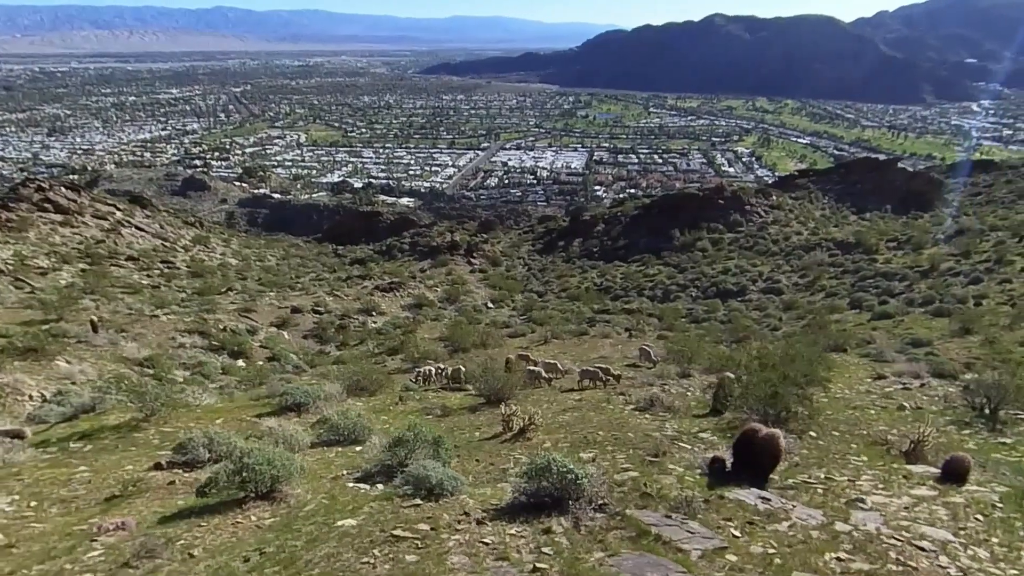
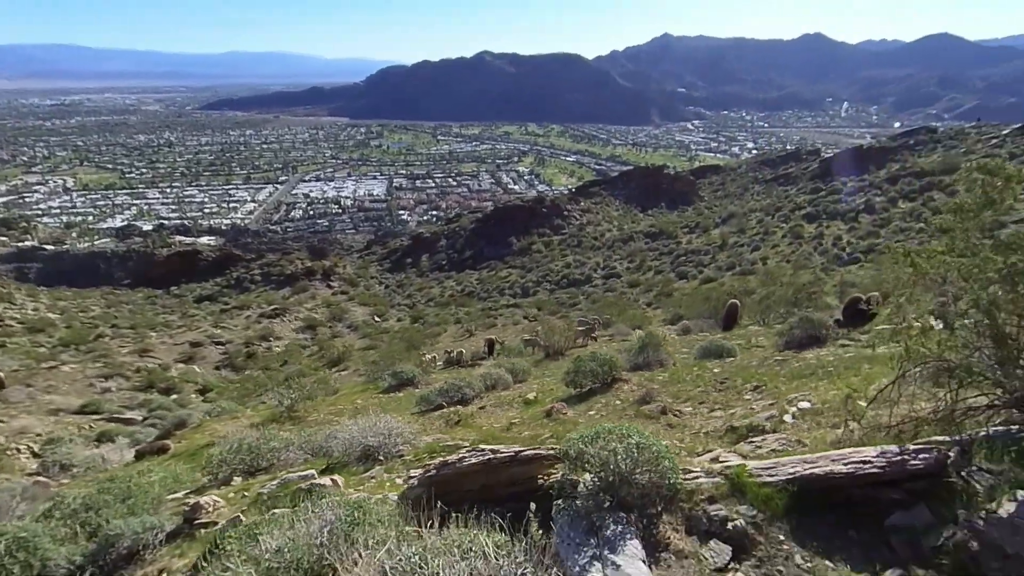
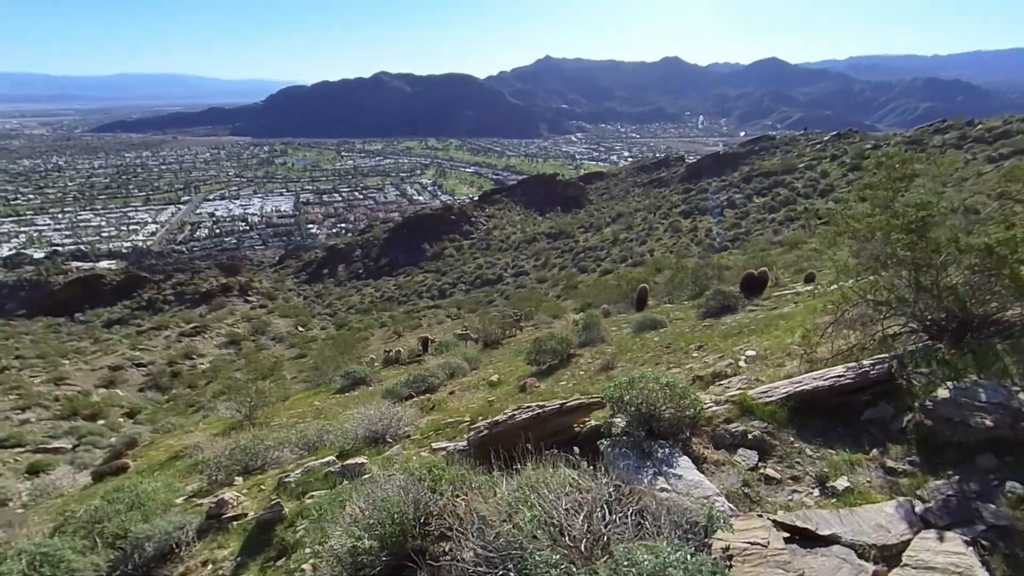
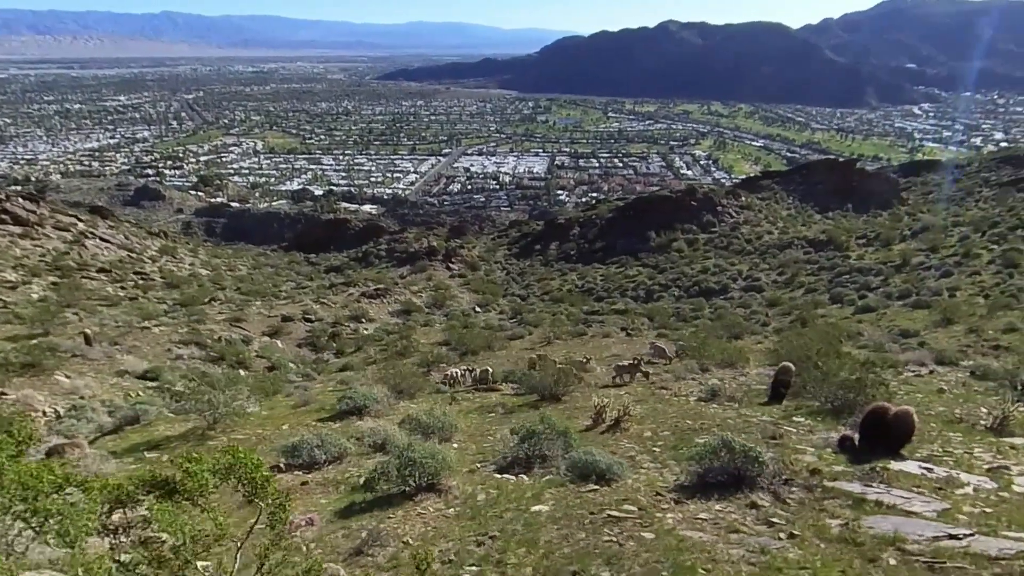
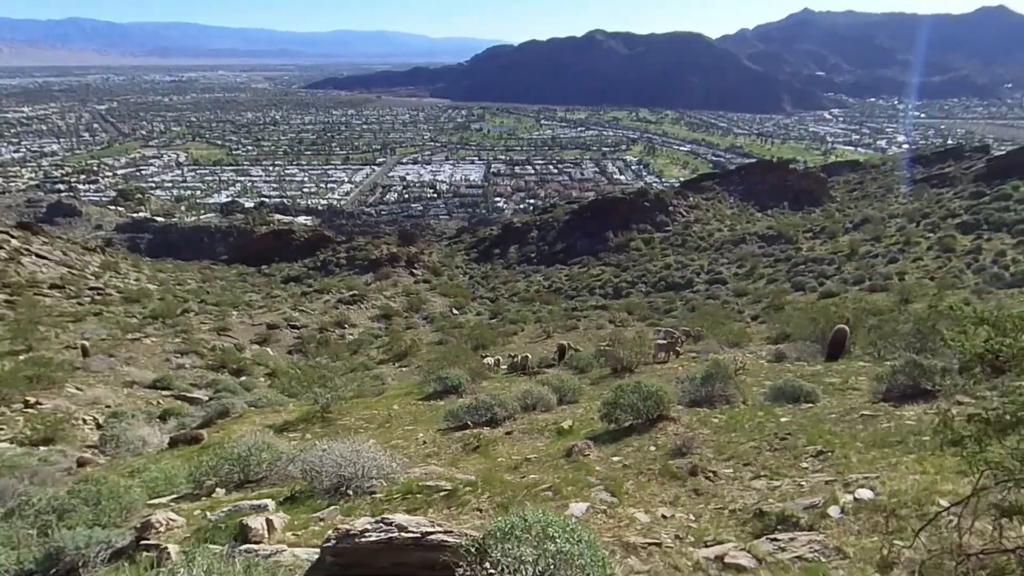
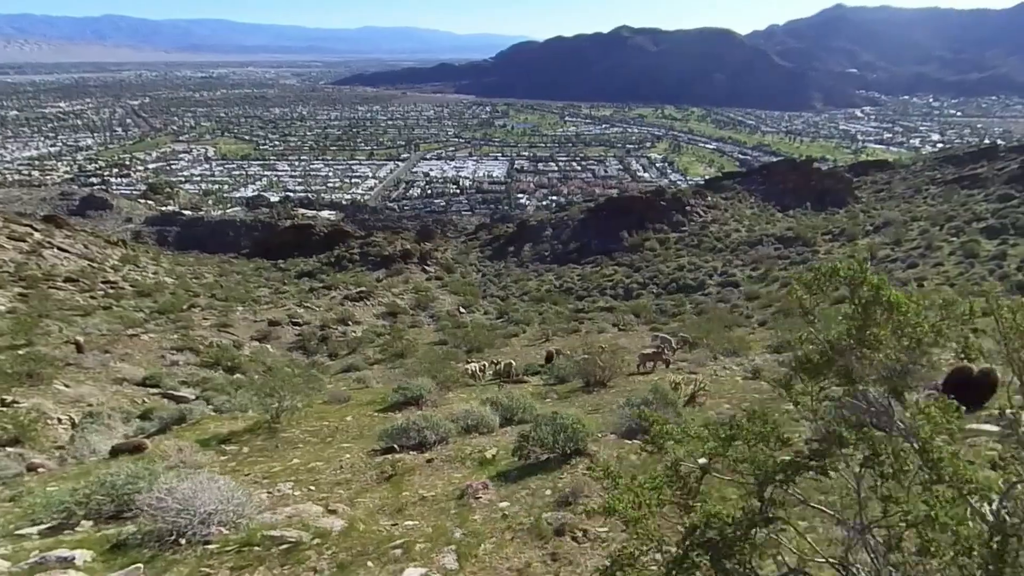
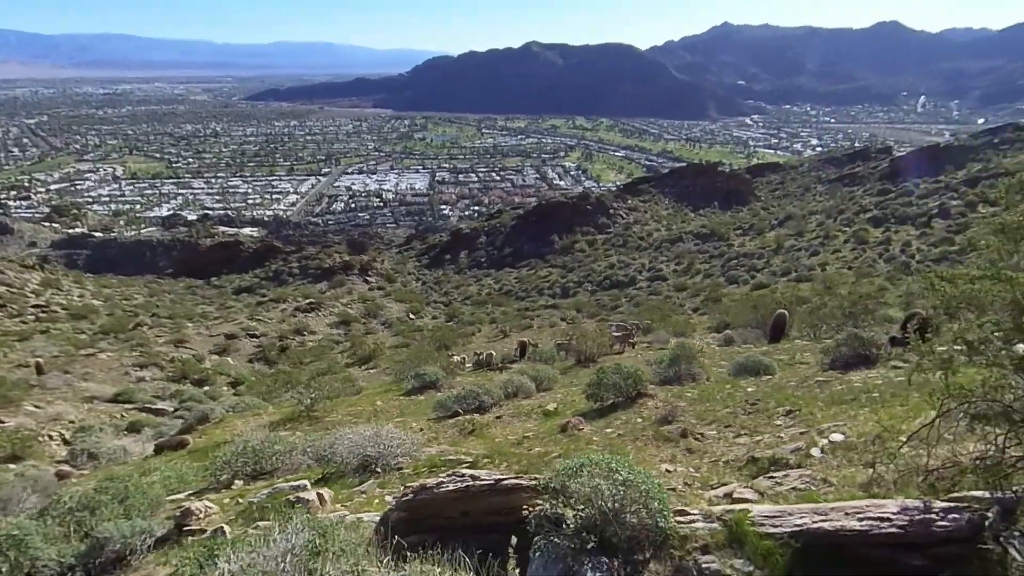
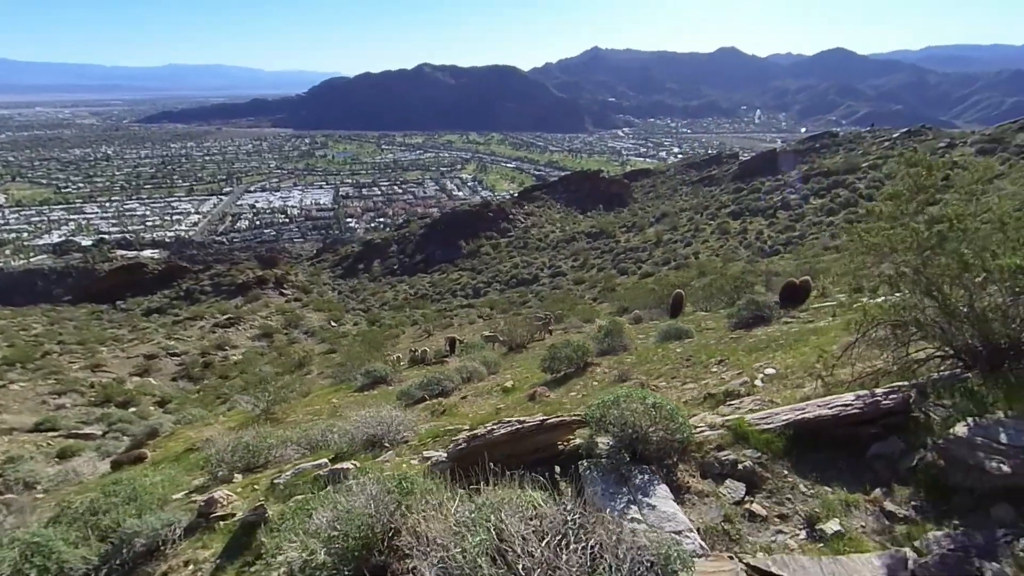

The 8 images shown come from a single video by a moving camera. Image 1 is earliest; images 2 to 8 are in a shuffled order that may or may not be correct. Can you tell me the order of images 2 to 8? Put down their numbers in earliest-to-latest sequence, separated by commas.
4, 6, 5, 7, 2, 8, 3
